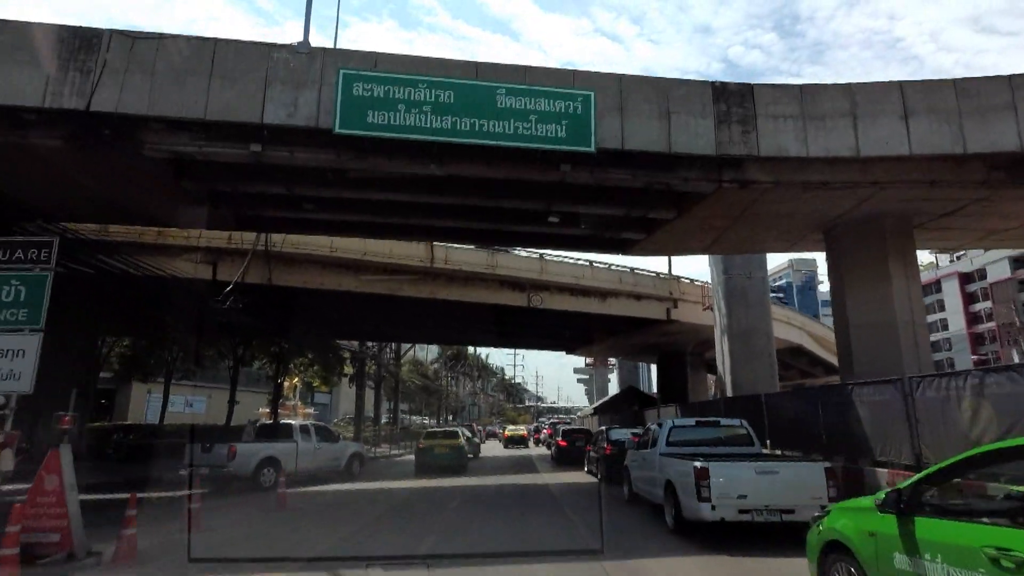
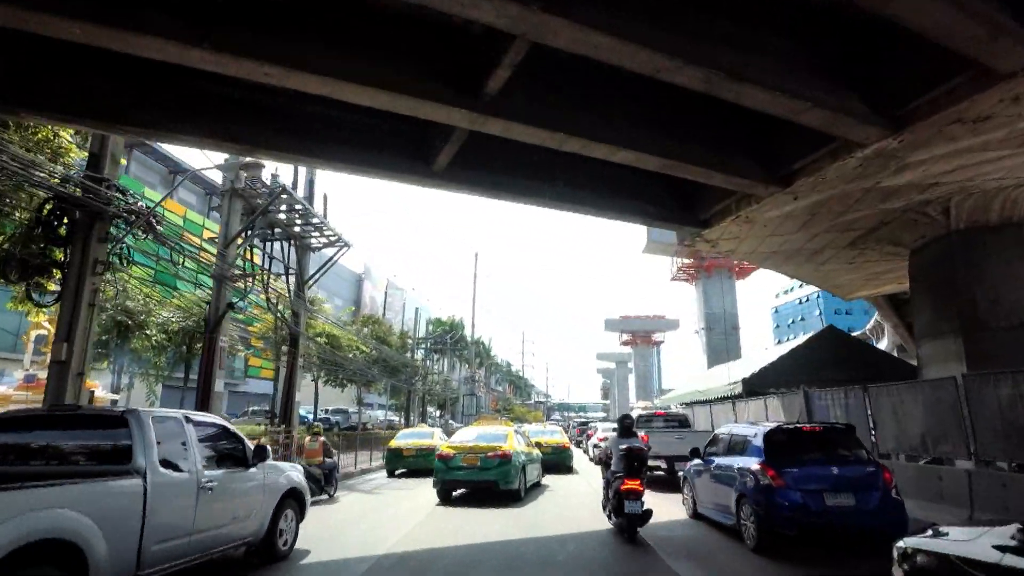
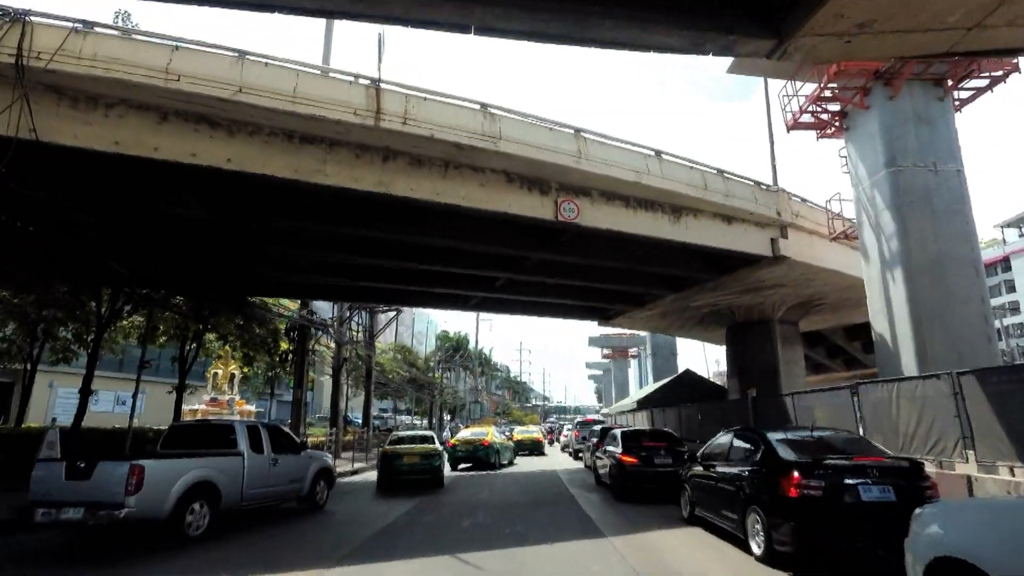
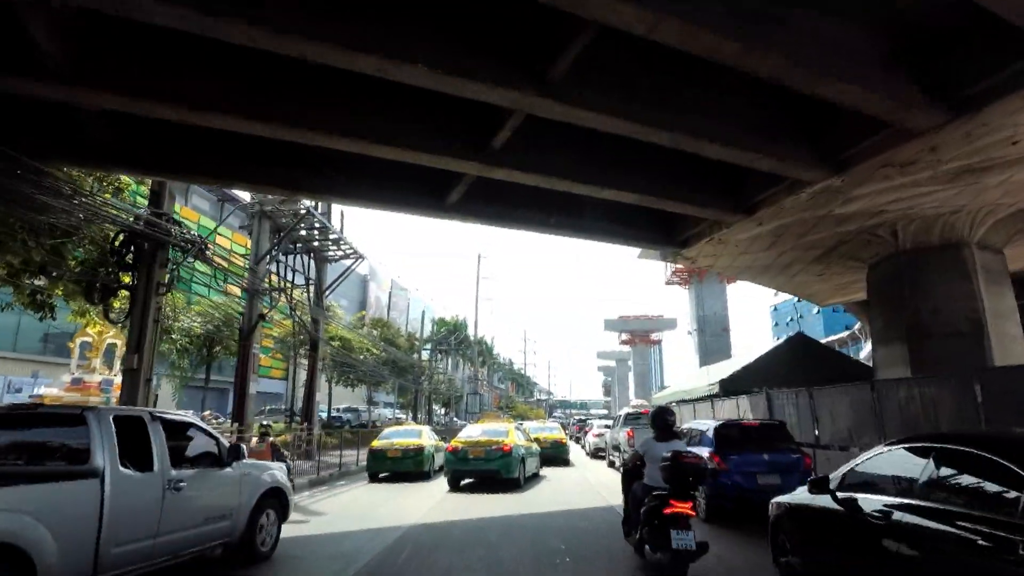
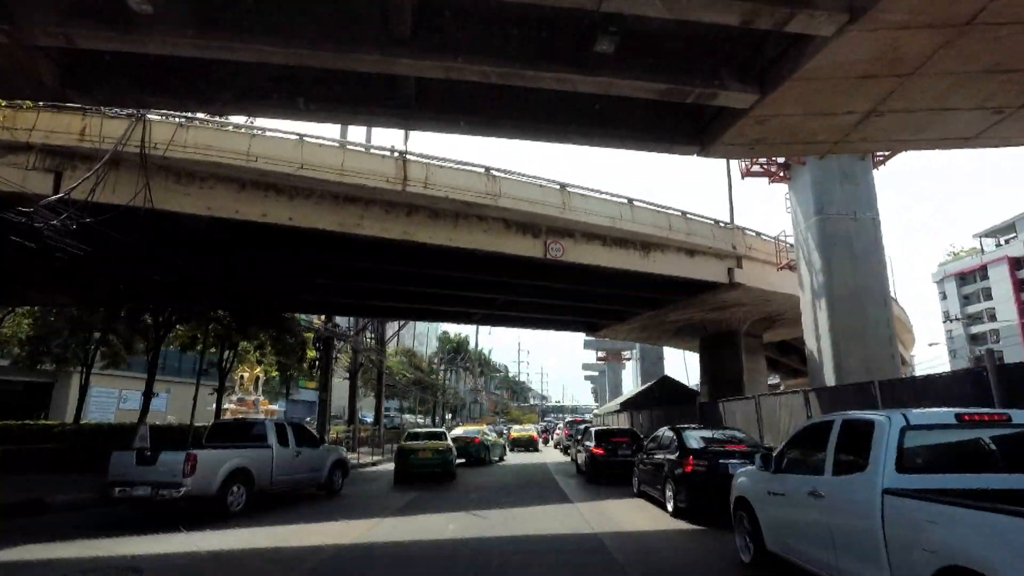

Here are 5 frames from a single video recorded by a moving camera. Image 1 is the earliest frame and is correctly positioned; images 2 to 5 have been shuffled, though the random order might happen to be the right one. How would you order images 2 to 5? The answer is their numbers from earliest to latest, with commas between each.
5, 3, 4, 2
